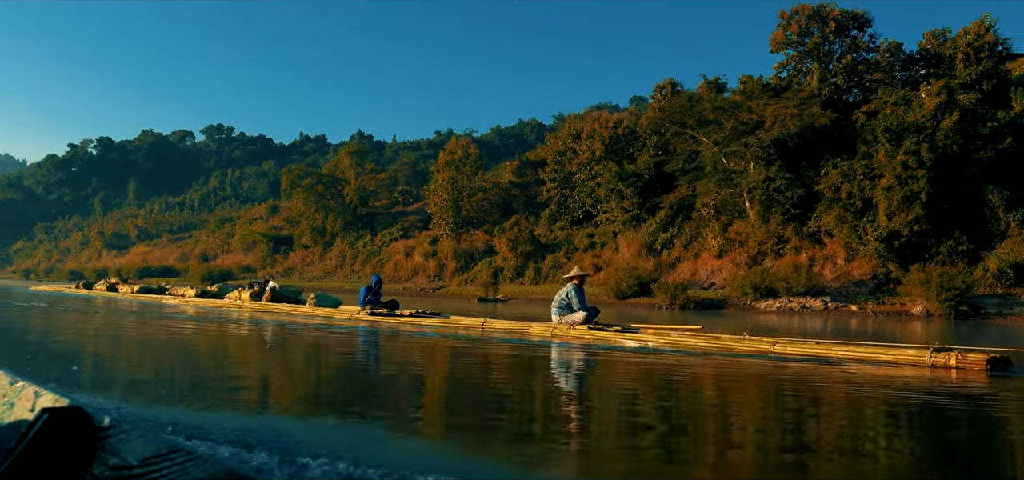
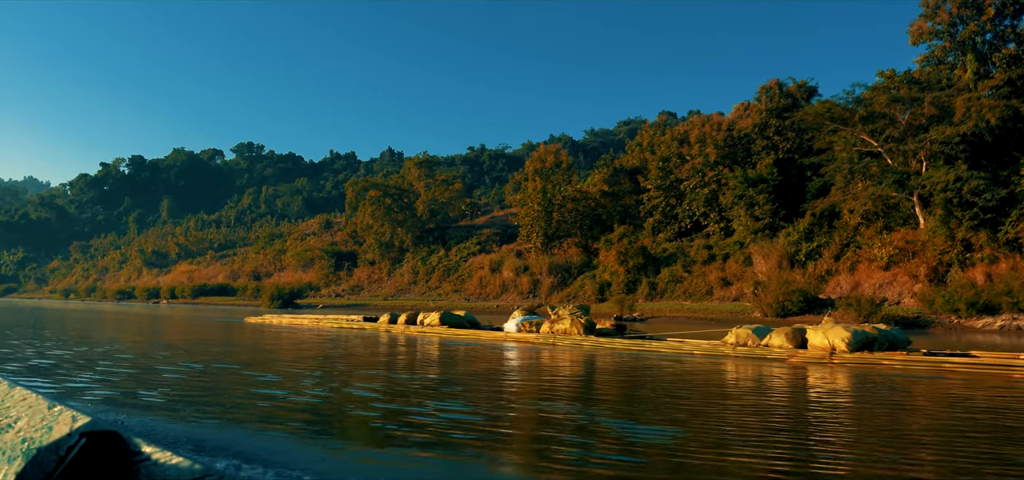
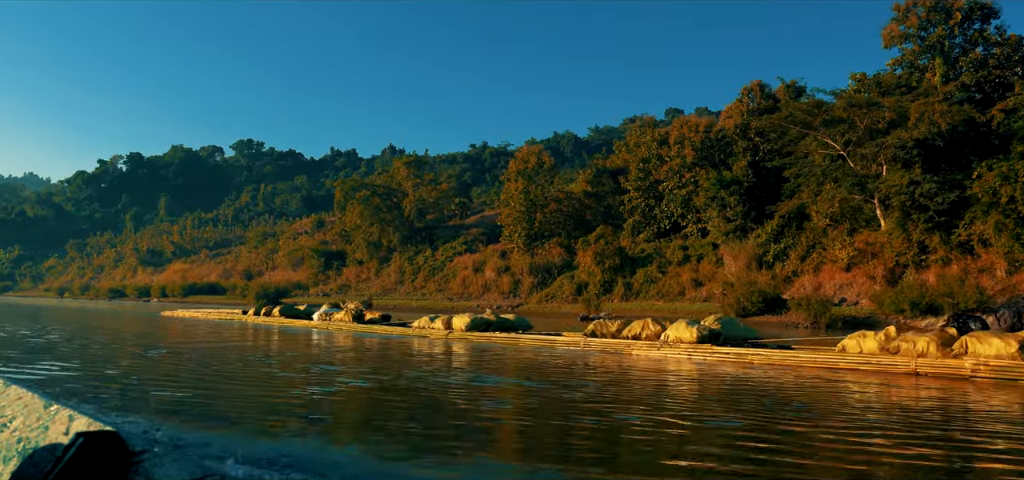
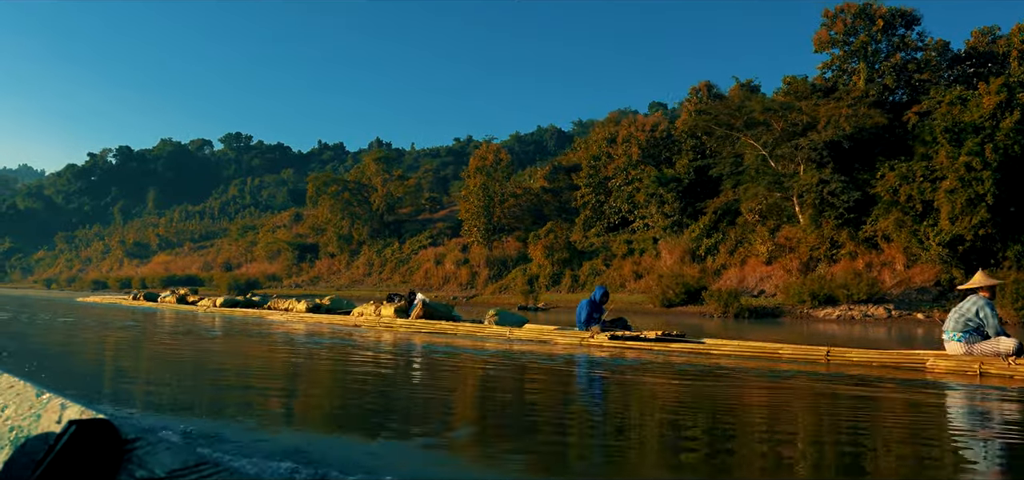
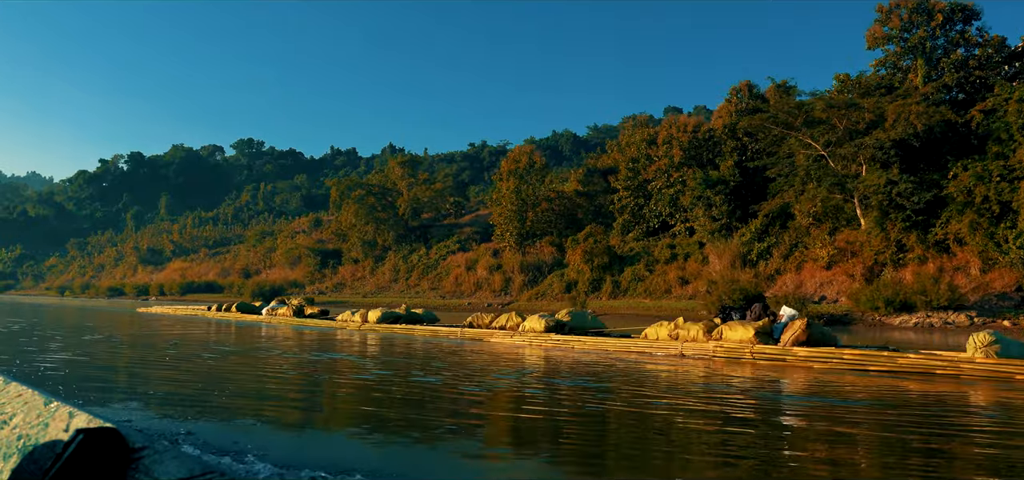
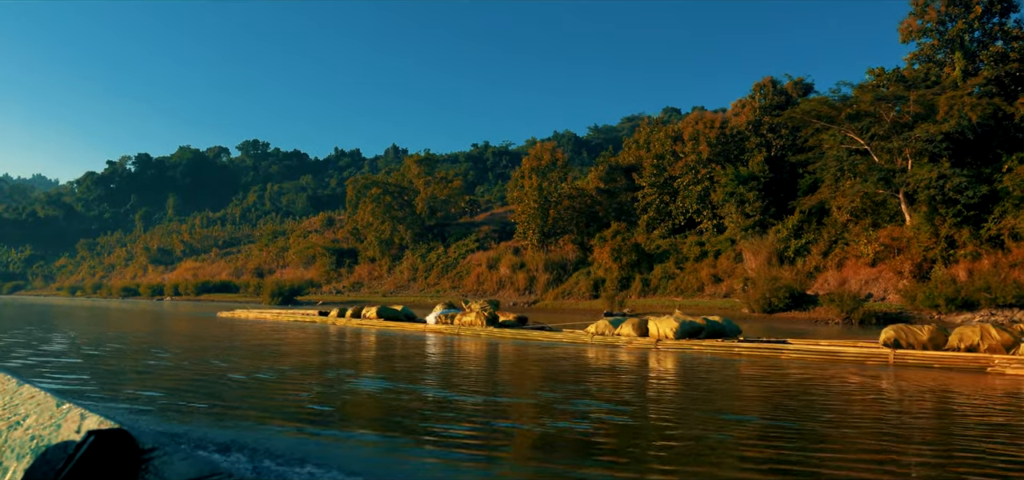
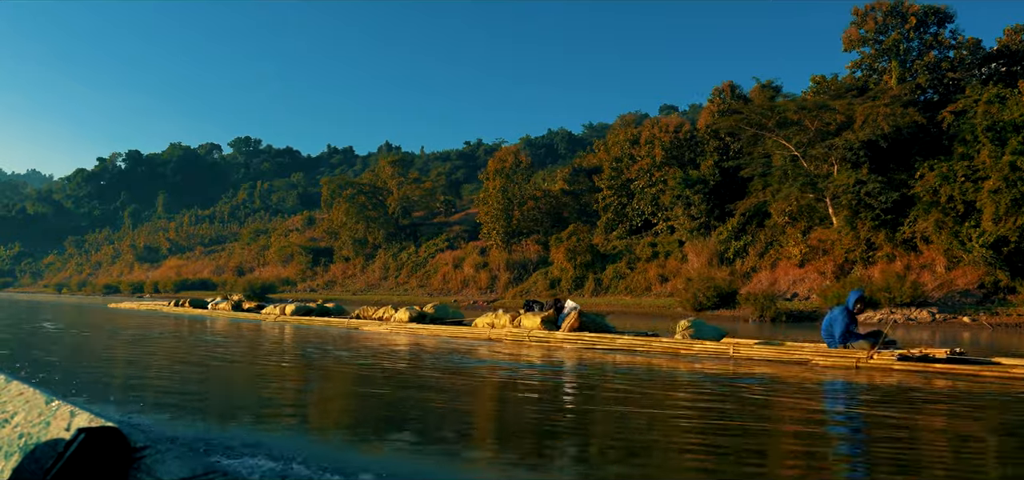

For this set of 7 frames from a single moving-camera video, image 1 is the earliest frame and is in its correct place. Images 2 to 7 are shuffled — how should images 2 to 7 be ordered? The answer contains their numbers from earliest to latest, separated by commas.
4, 7, 5, 3, 6, 2
